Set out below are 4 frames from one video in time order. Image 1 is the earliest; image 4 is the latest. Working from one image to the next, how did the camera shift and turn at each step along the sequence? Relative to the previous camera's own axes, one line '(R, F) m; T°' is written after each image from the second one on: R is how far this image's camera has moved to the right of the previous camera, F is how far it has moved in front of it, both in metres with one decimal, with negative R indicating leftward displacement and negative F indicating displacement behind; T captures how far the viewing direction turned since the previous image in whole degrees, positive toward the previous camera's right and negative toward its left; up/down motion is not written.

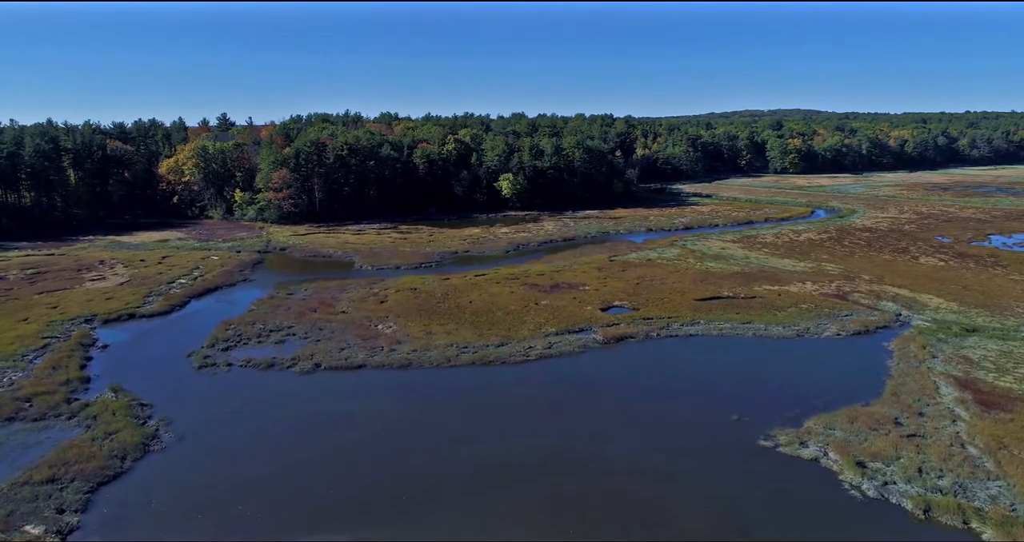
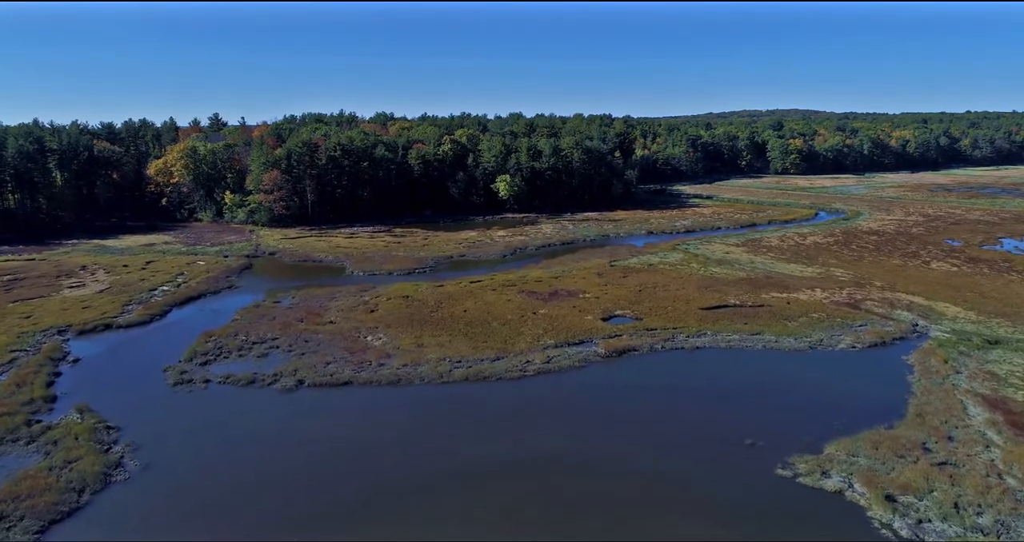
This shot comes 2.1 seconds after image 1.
(+0.1, +2.0) m; 0°
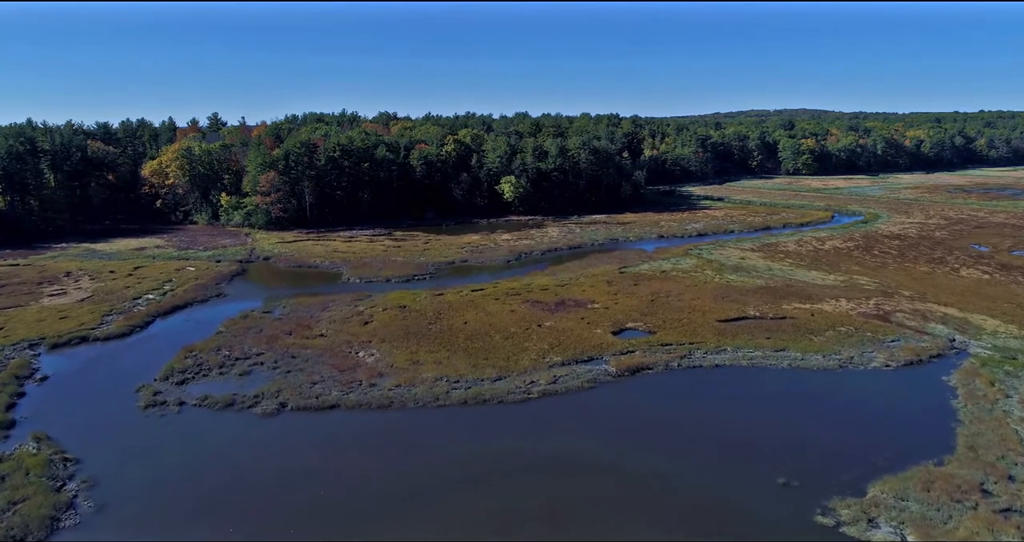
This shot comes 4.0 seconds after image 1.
(+0.1, +2.7) m; -1°
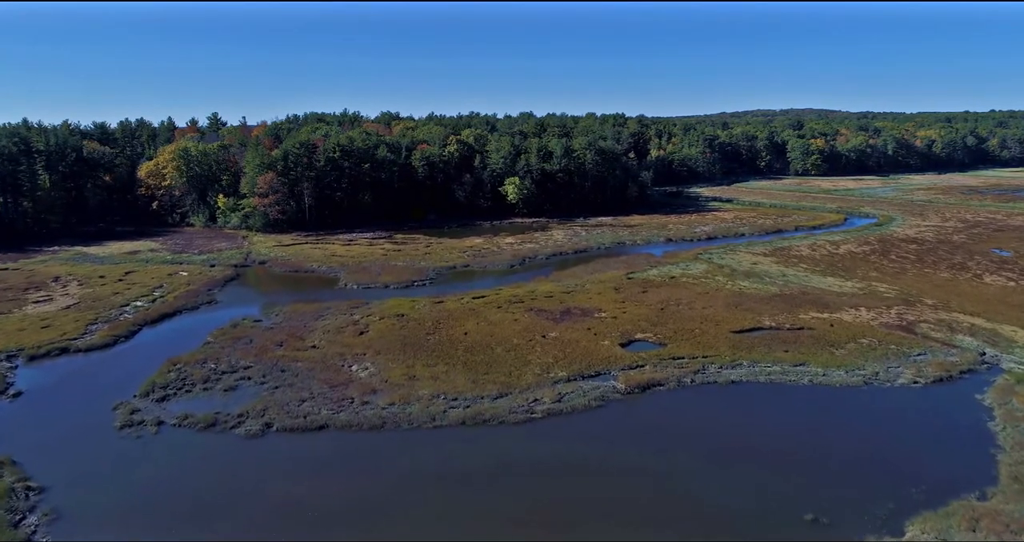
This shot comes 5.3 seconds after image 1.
(+0.1, +2.0) m; 0°
